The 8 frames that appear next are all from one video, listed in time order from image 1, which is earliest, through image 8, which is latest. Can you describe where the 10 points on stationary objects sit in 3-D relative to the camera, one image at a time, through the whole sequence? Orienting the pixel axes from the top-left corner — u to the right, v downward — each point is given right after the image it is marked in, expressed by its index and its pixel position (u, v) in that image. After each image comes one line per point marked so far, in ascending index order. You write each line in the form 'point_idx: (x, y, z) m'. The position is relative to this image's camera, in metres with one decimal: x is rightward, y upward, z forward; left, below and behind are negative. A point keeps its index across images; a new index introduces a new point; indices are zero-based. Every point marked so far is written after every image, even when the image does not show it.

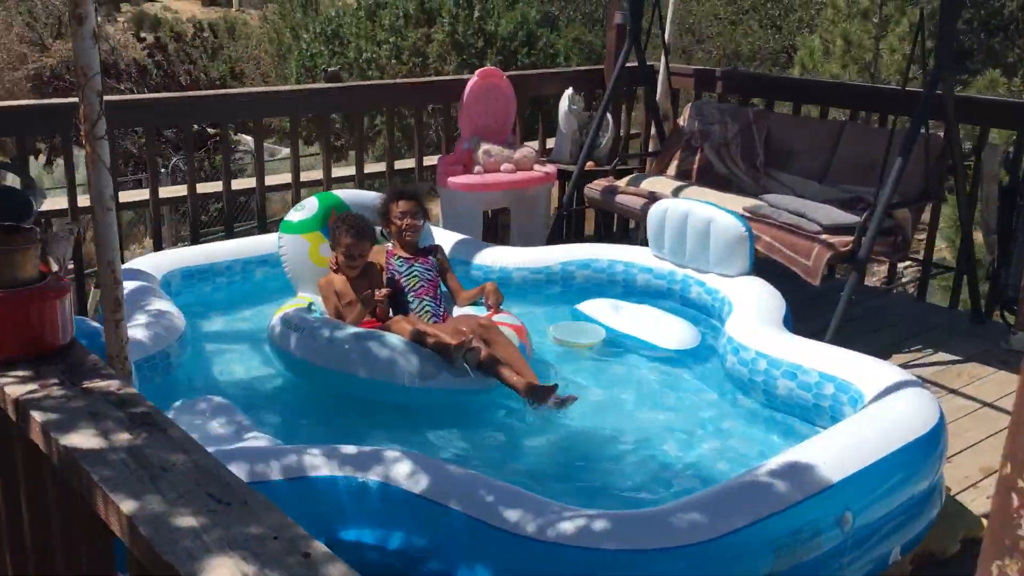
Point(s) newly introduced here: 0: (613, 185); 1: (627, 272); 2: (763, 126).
0: (+0.9, +0.9, +7.8) m
1: (+0.8, +0.1, +6.4) m
2: (+2.2, +1.4, +7.8) m
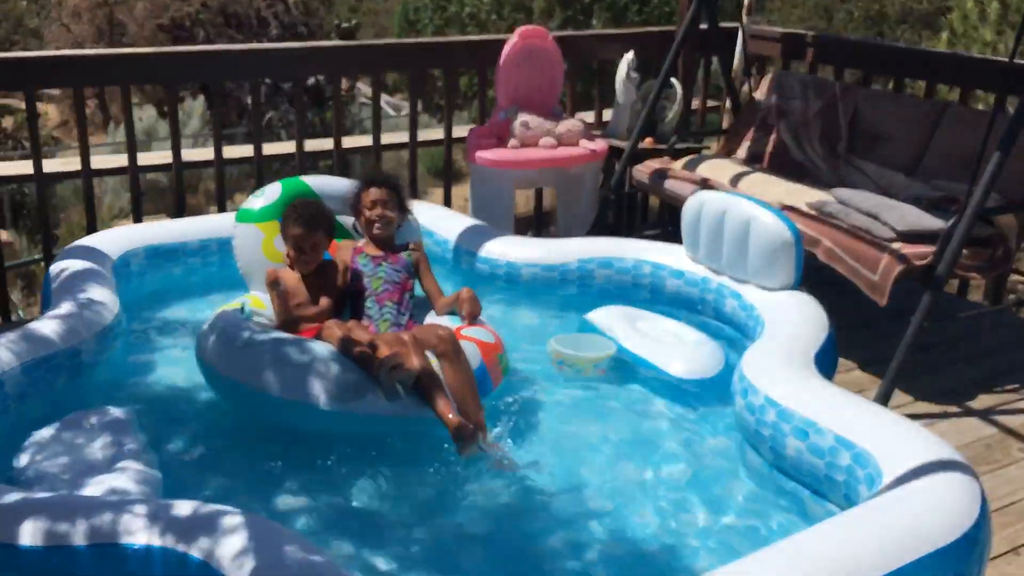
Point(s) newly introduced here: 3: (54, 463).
0: (+1.2, +0.9, +6.8) m
1: (+0.8, +0.1, +5.4) m
2: (+2.4, +1.3, +6.6) m
3: (-1.7, -0.6, +3.3) m
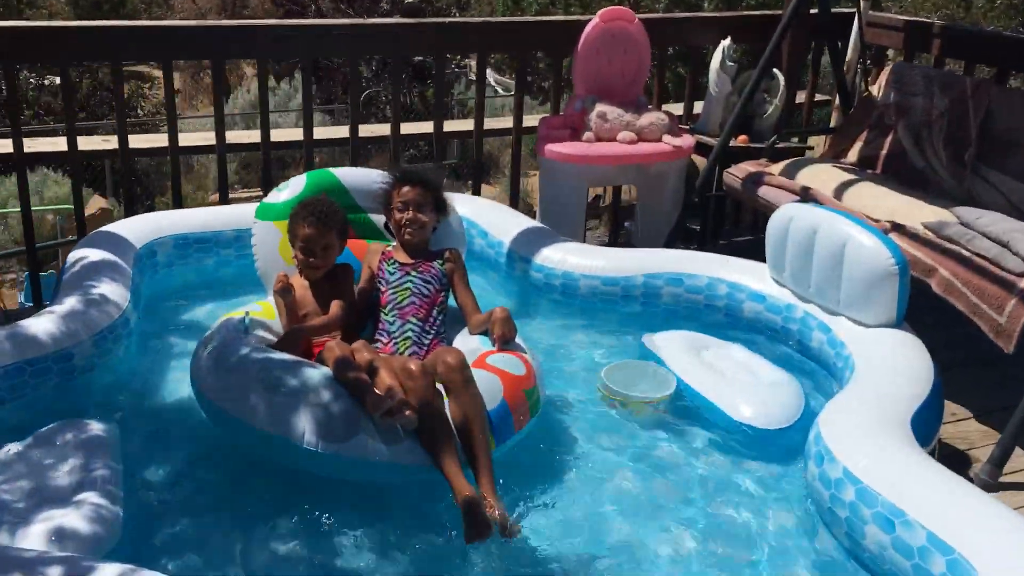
0: (+1.6, +0.8, +6.0) m
1: (+1.1, 0.0, +4.7) m
2: (+2.9, +1.1, +5.7) m
3: (-1.6, -0.7, +3.0) m
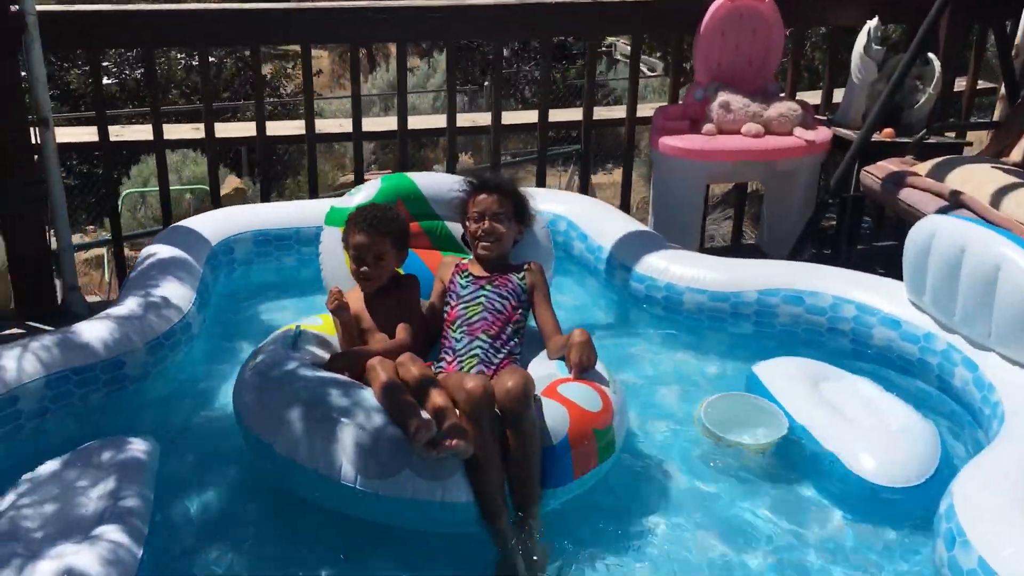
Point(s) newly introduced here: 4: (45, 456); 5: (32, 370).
0: (+2.3, +0.7, +5.3) m
1: (+1.6, -0.1, +4.1) m
2: (+3.5, +1.0, +4.7) m
3: (-1.5, -0.7, +2.8) m
4: (-1.6, -0.6, +3.2) m
5: (-1.7, -0.3, +3.2) m
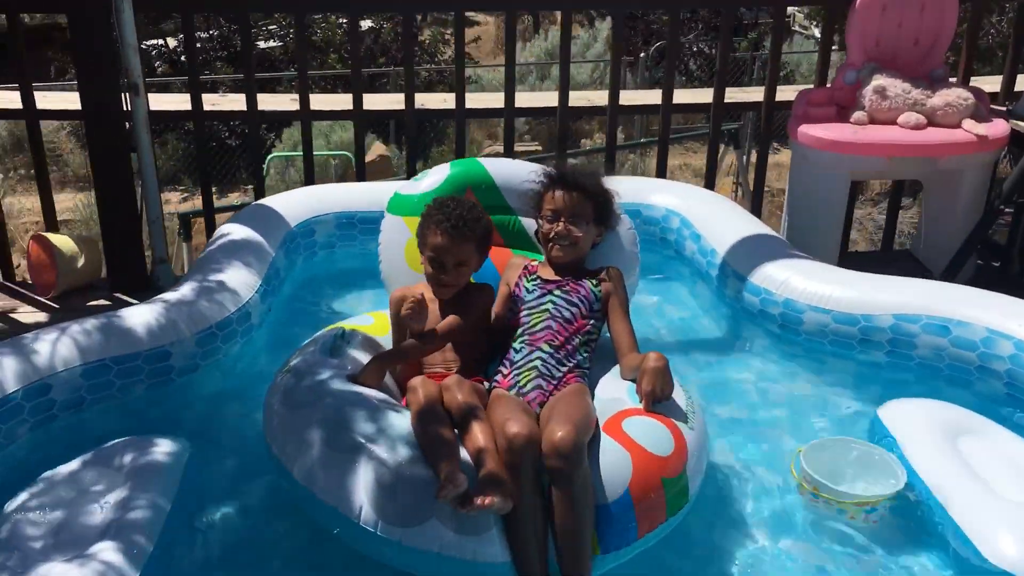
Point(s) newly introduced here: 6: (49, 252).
0: (+2.8, +0.5, +4.4) m
1: (+1.9, -0.3, +3.4) m
2: (+4.0, +0.8, +3.7) m
3: (-1.3, -0.7, +2.6) m
4: (-1.4, -0.5, +3.0) m
5: (-1.5, -0.2, +3.0) m
6: (-2.2, +0.2, +4.4) m
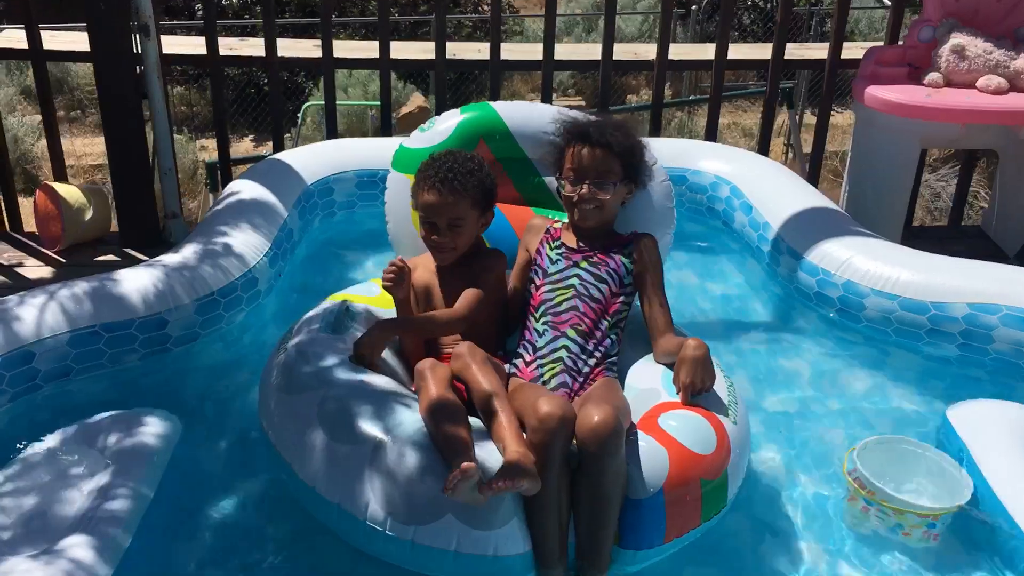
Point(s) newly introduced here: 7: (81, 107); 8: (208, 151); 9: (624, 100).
0: (+3.0, +0.6, +3.9) m
1: (+2.0, -0.2, +3.0) m
2: (+4.1, +0.7, +3.1) m
3: (-1.3, -0.6, +2.3) m
4: (-1.4, -0.4, +2.8) m
5: (-1.4, -0.1, +2.7) m
6: (-2.1, +0.4, +4.2) m
7: (-4.5, +1.9, +9.6) m
8: (-3.0, +1.4, +9.1) m
9: (+1.3, +2.1, +10.2) m
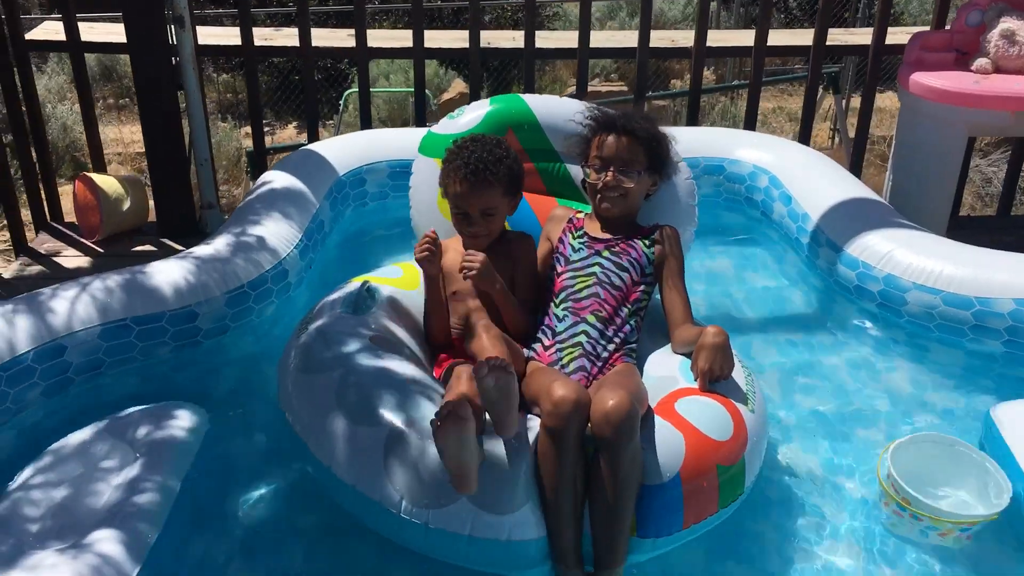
0: (+3.1, +0.6, +3.8) m
1: (+2.1, -0.2, +2.9) m
2: (+4.2, +0.7, +2.9) m
3: (-1.2, -0.5, +2.4) m
4: (-1.3, -0.4, +2.8) m
5: (-1.3, -0.1, +2.8) m
6: (-1.9, +0.4, +4.2) m
7: (-4.1, +2.0, +9.7) m
8: (-2.6, +1.5, +9.2) m
9: (+1.7, +2.2, +10.1) m
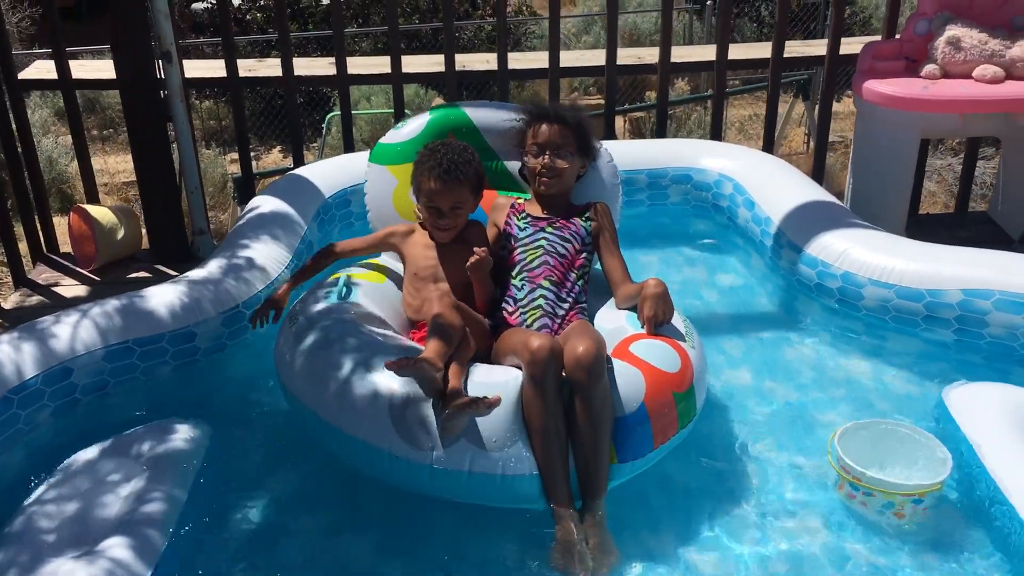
0: (+3.0, +0.7, +4.0) m
1: (+2.0, -0.2, +3.1) m
2: (+4.1, +0.9, +3.2) m
3: (-1.3, -0.6, +2.5) m
4: (-1.3, -0.5, +3.0) m
5: (-1.4, -0.2, +2.9) m
6: (-2.0, +0.3, +4.4) m
7: (-4.3, +1.7, +9.9) m
8: (-2.8, +1.3, +9.4) m
9: (+1.5, +2.2, +10.3) m
